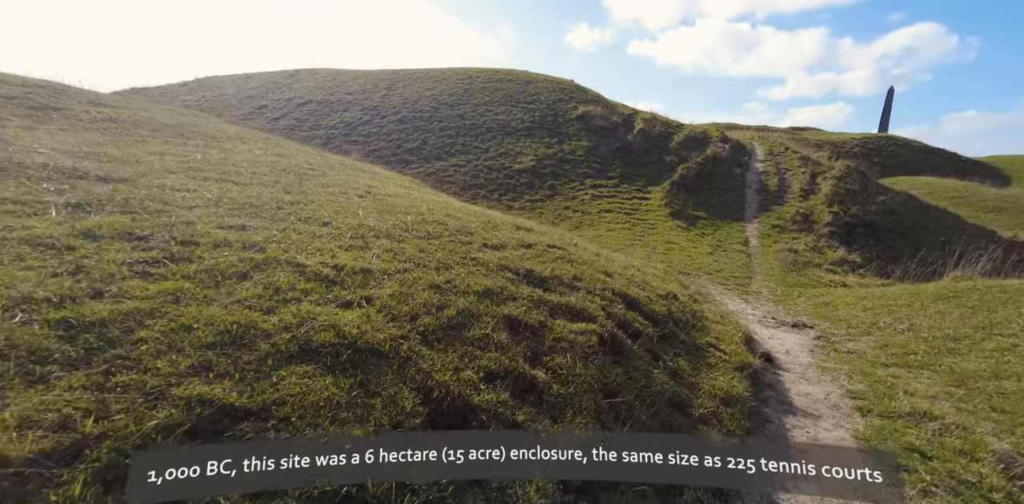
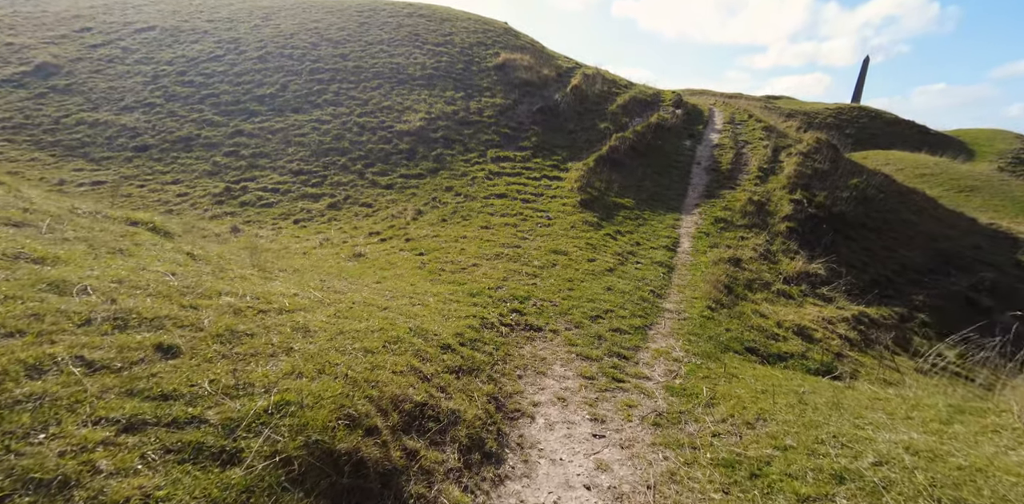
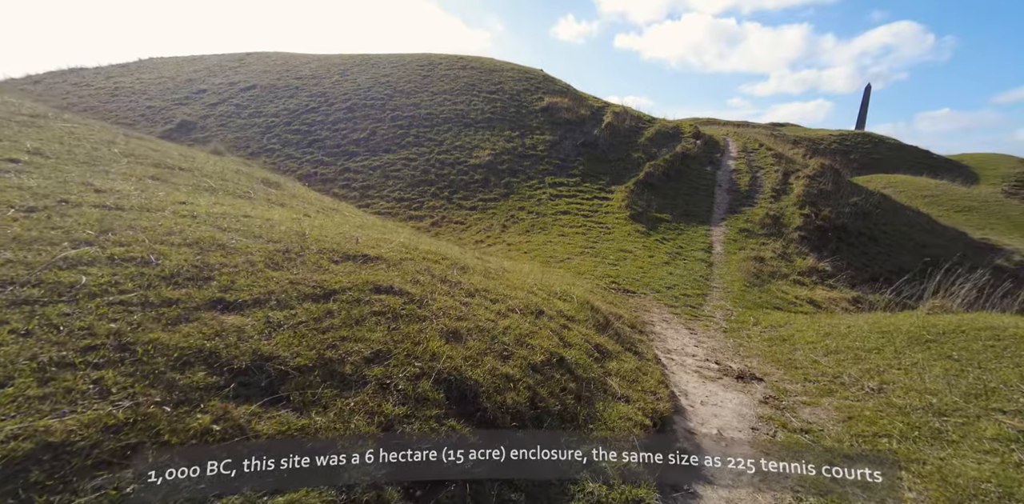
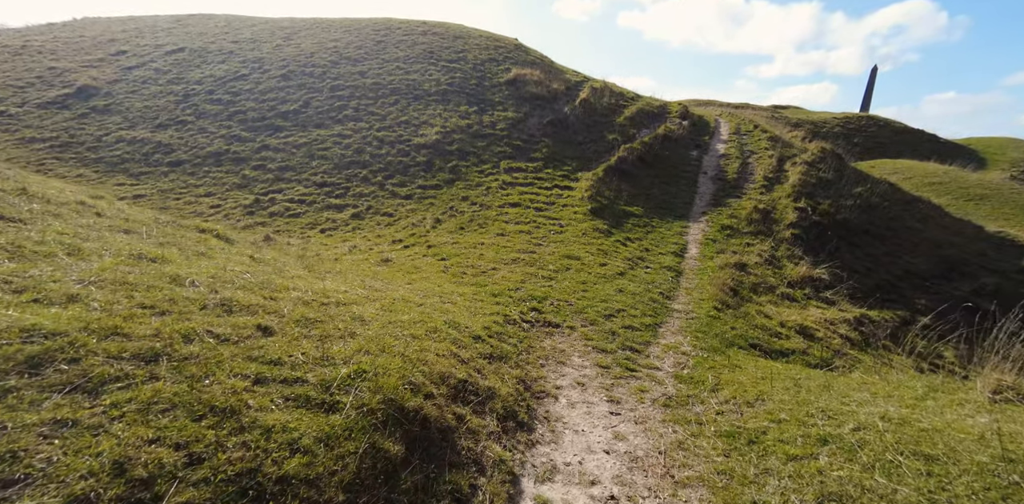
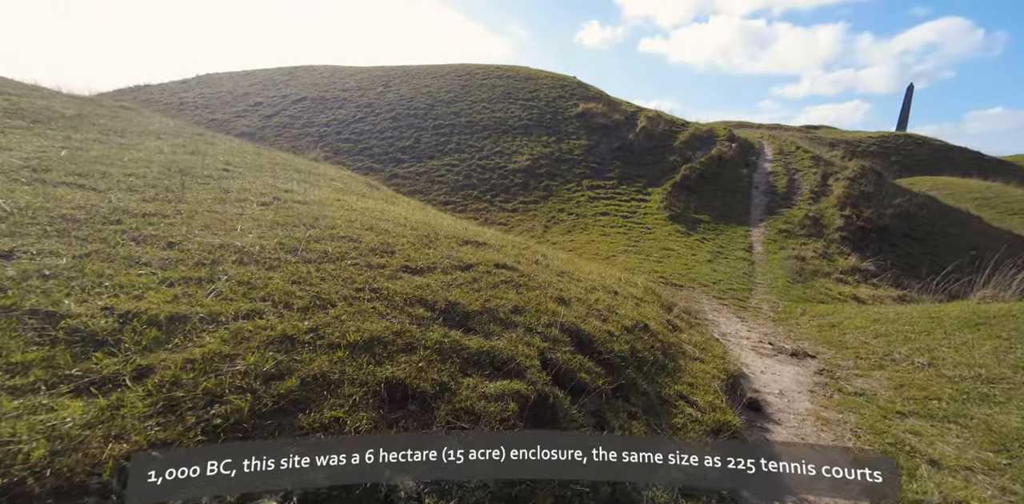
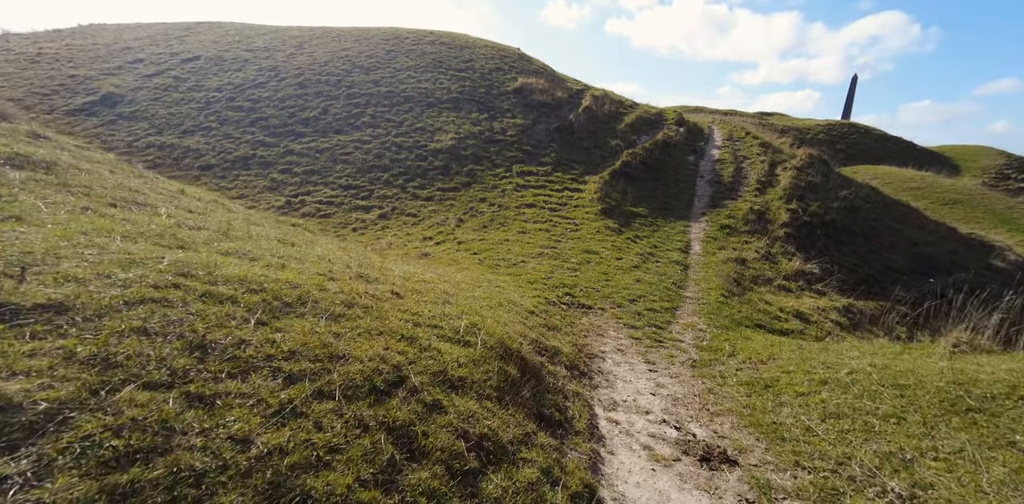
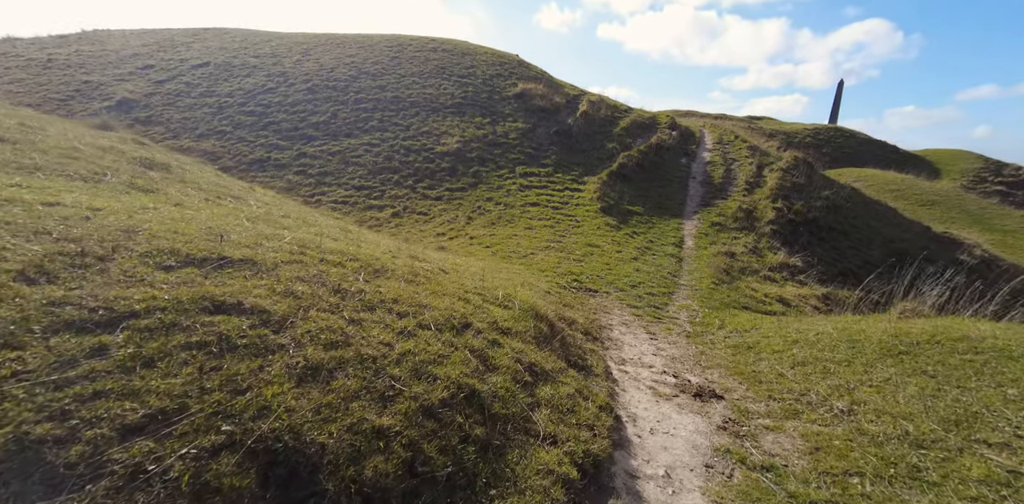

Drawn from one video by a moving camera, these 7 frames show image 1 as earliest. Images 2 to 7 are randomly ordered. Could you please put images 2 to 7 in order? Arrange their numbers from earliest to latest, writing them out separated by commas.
5, 3, 7, 6, 4, 2
